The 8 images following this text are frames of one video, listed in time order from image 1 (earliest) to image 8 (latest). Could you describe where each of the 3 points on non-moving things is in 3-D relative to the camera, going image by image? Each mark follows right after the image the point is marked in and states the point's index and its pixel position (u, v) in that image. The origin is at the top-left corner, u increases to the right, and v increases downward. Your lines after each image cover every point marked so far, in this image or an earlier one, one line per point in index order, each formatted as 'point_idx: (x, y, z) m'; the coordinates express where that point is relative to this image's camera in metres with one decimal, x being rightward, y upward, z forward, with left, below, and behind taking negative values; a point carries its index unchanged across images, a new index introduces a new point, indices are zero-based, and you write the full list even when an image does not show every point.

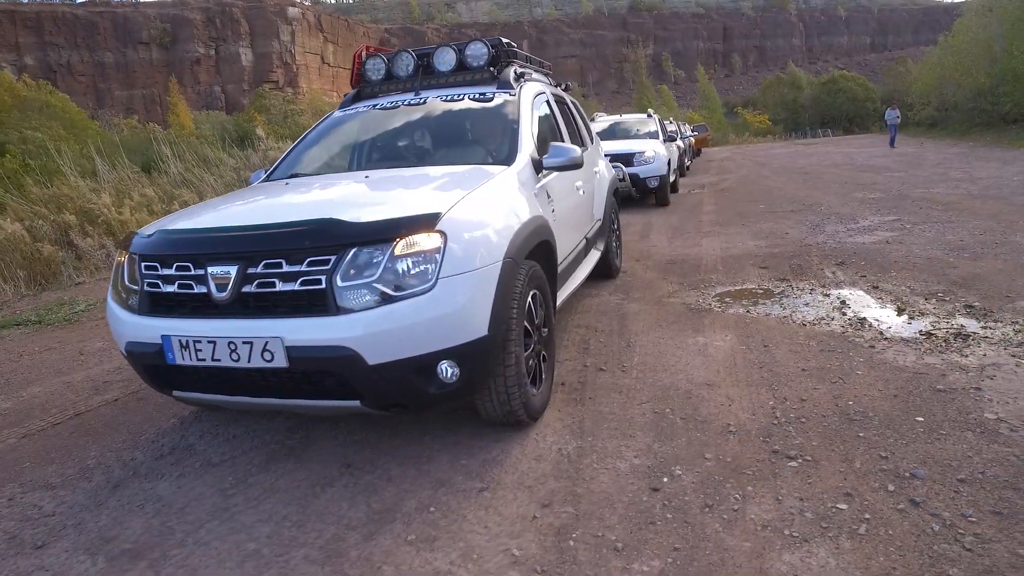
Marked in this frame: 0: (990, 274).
0: (+4.6, +0.2, +5.9) m
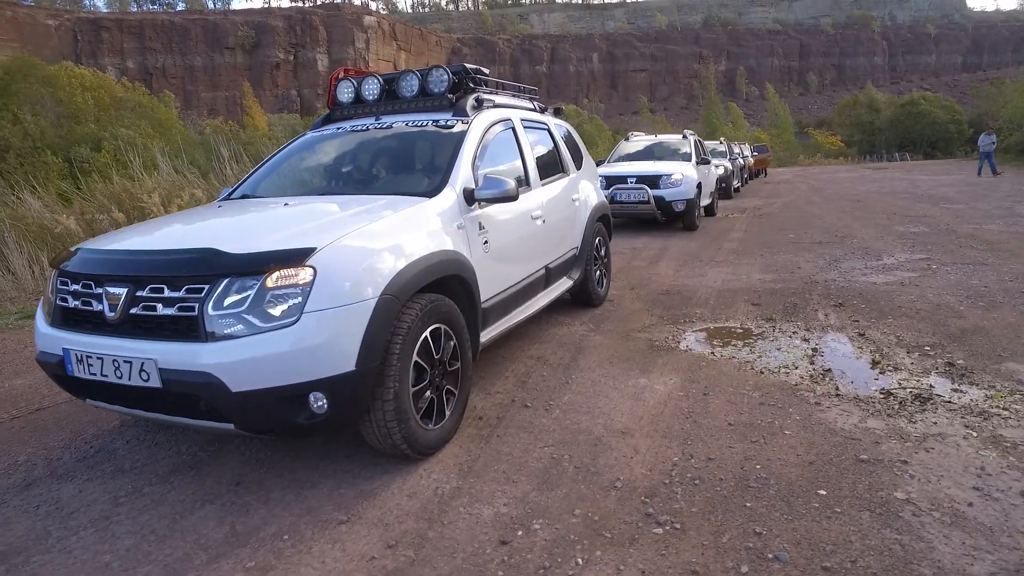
0: (+4.3, -0.3, +5.5) m
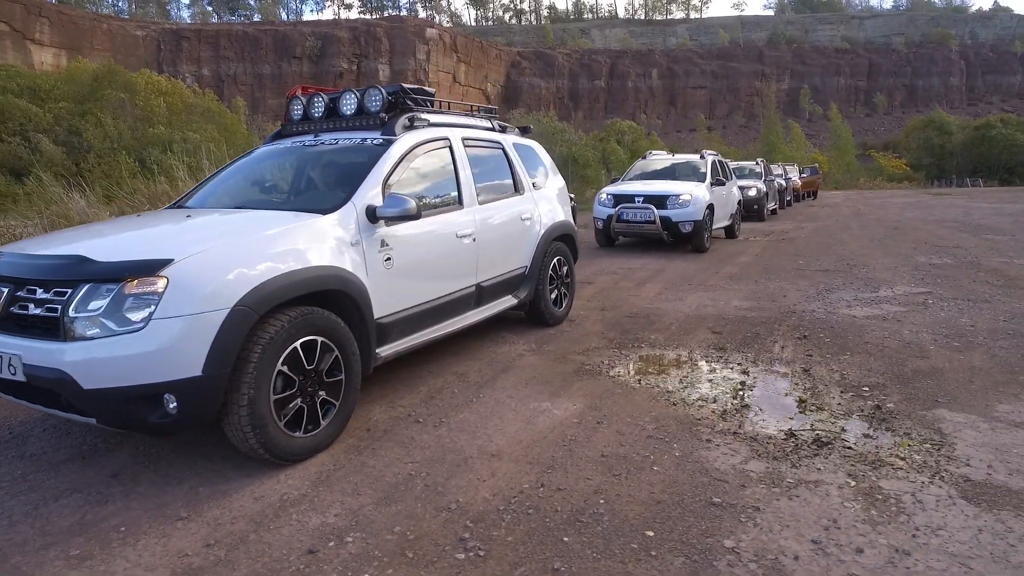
0: (+3.7, -0.7, +5.1) m
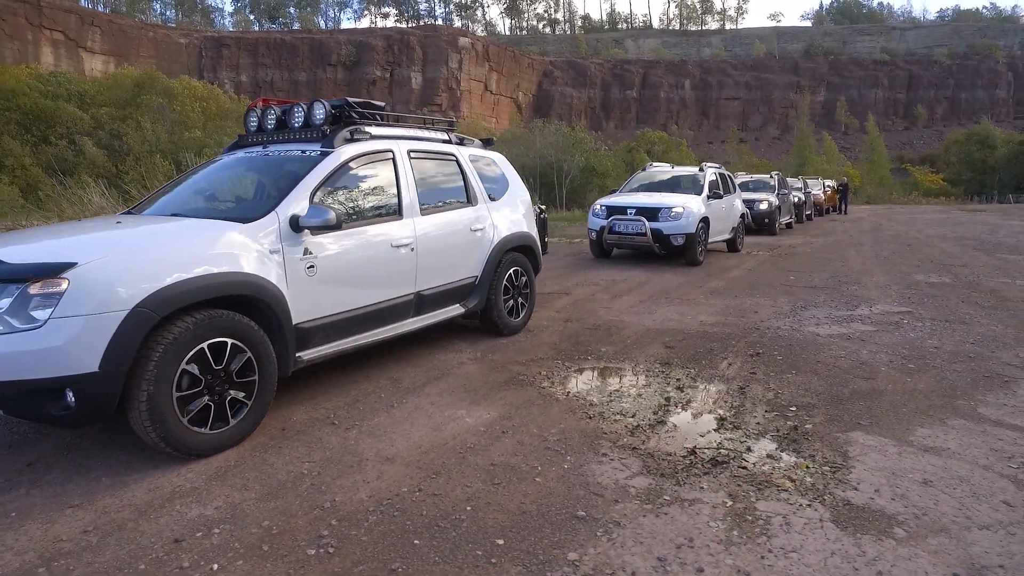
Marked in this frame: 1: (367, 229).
0: (+3.2, -0.9, +5.0) m
1: (-1.2, +0.5, +4.9) m
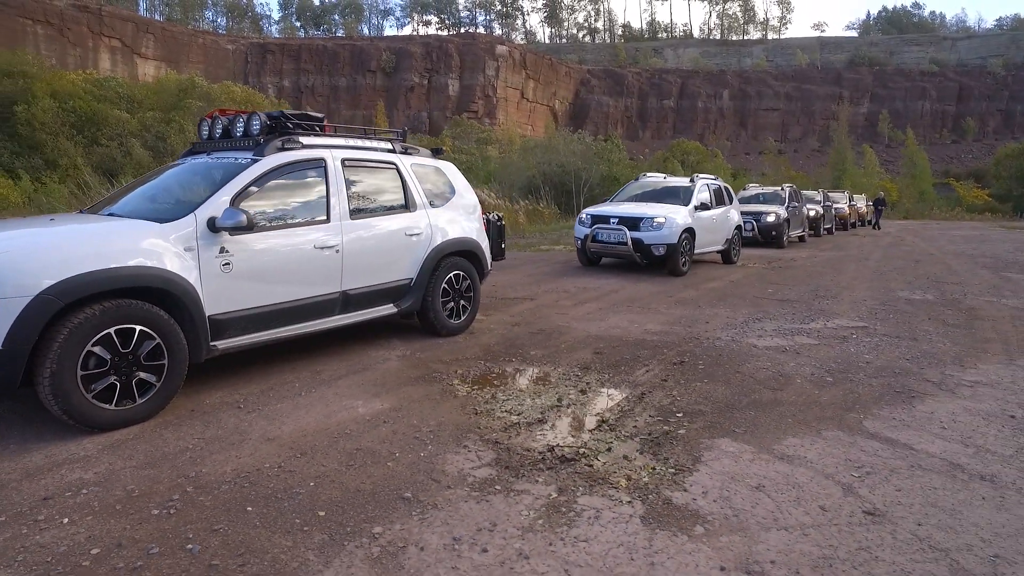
0: (+2.4, -1.0, +5.1) m
1: (-2.0, +0.5, +5.3) m
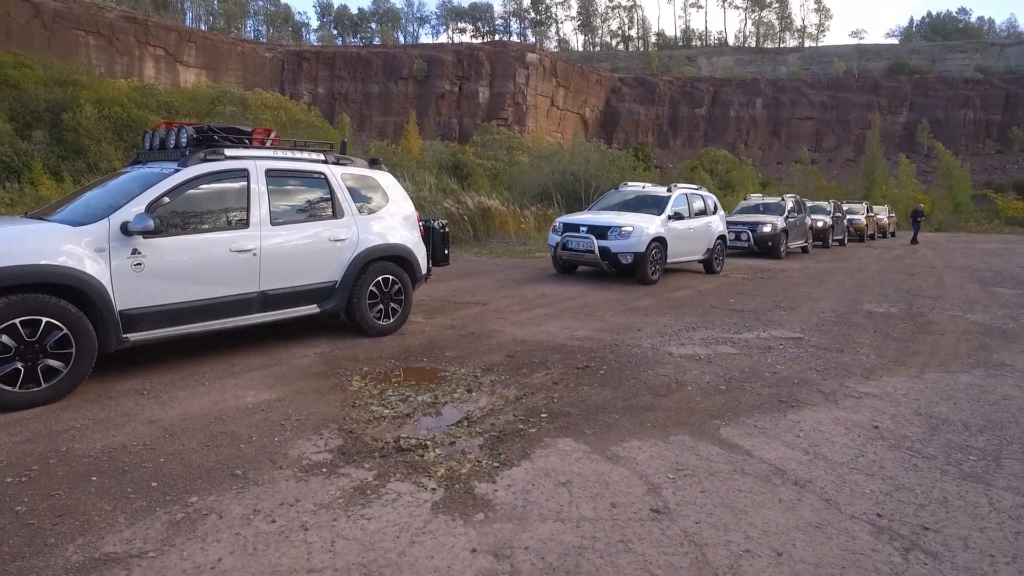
0: (+1.3, -1.1, +5.3) m
1: (-2.9, +0.5, +5.8) m
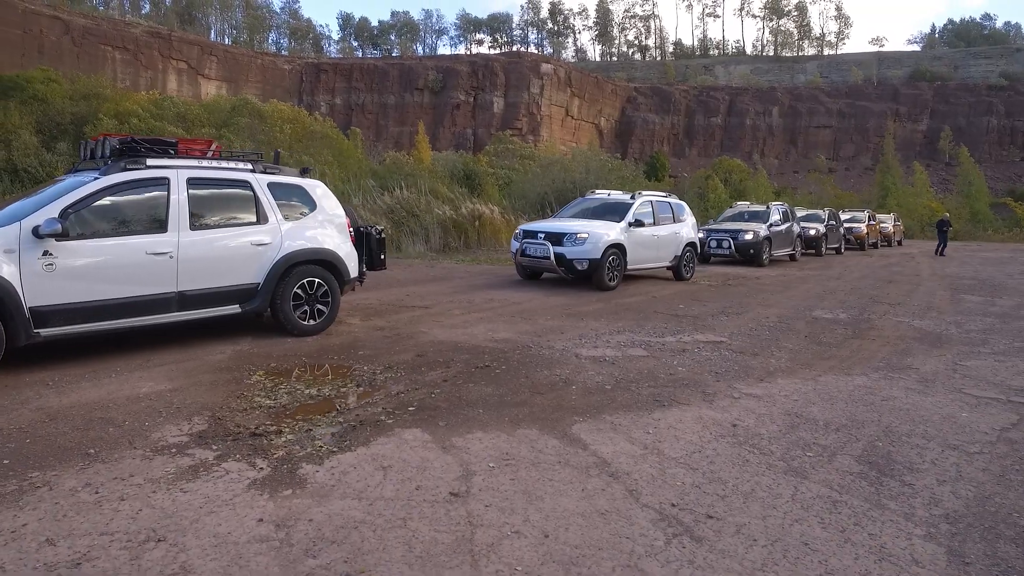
0: (+0.2, -1.1, +5.6) m
1: (-4.0, +0.5, +6.2) m
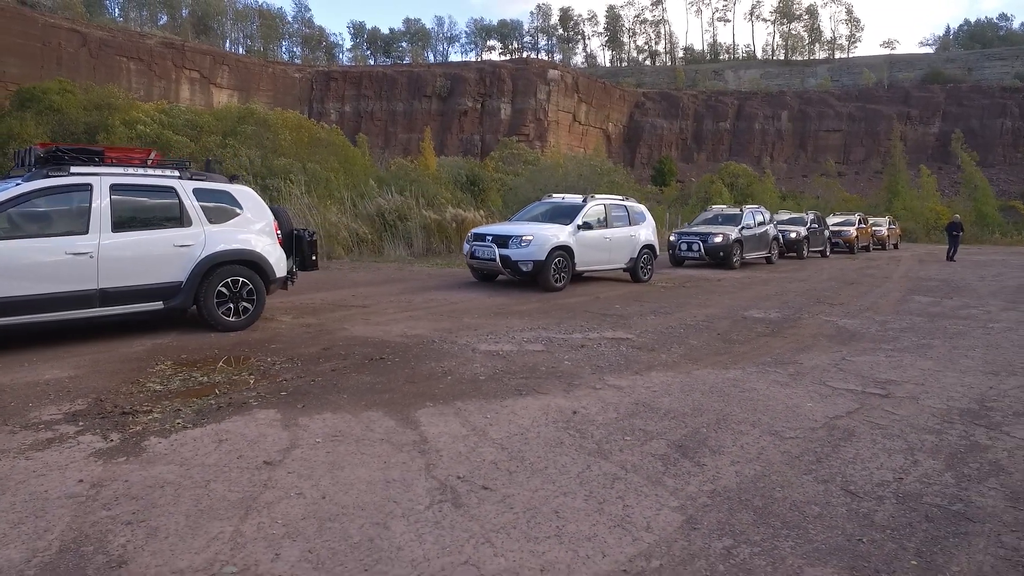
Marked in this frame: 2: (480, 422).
0: (-1.1, -1.0, +6.0) m
1: (-5.3, +0.5, +6.8) m
2: (-0.2, -1.1, +5.2) m
